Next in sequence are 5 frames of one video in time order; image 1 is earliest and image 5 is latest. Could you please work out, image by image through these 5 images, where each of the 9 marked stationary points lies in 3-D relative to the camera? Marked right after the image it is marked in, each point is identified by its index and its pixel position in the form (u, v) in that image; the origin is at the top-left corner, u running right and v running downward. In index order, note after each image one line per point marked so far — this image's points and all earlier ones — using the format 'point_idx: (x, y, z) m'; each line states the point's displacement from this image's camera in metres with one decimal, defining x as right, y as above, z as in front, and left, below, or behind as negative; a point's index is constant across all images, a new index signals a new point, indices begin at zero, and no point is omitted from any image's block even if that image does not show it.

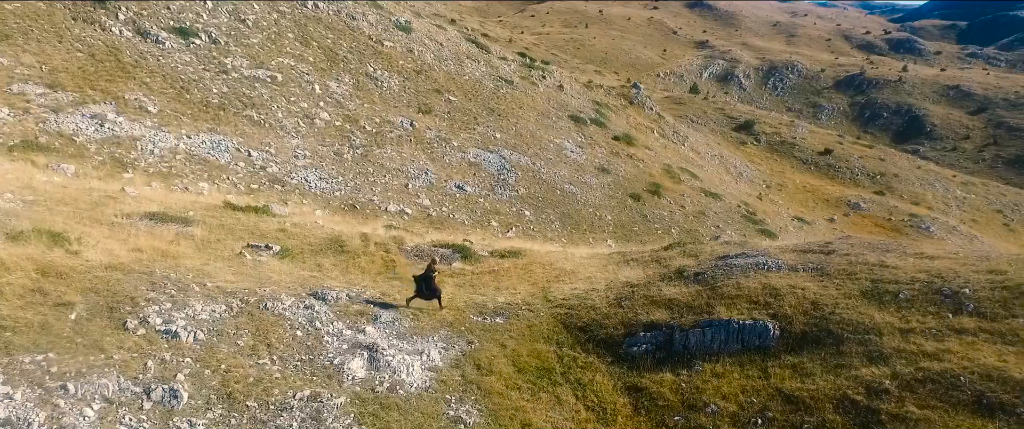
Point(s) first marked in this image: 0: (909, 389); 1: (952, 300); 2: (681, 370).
0: (+4.7, -2.1, +7.4) m
1: (+6.3, -1.2, +9.0) m
2: (+2.4, -2.2, +9.0) m
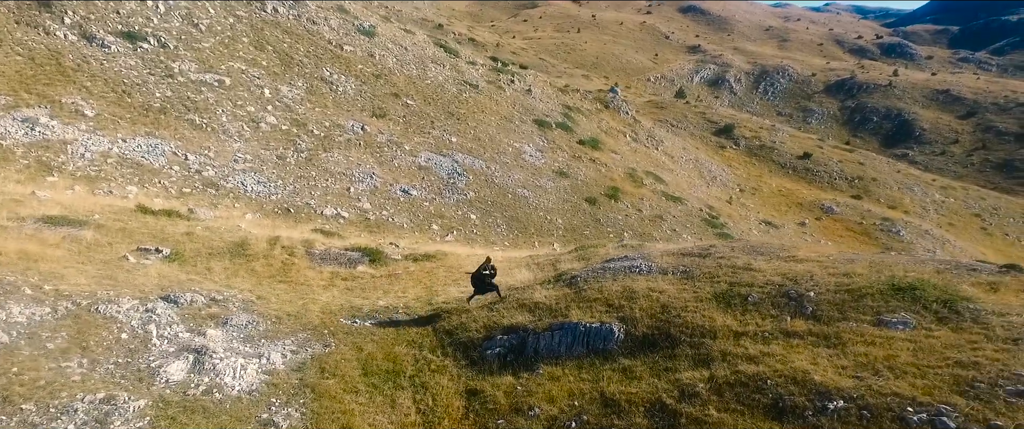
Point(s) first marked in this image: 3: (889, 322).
0: (+2.4, -2.1, +7.4) m
1: (+4.0, -1.3, +9.0) m
2: (+0.1, -2.3, +9.0) m
3: (+4.9, -1.4, +8.2) m
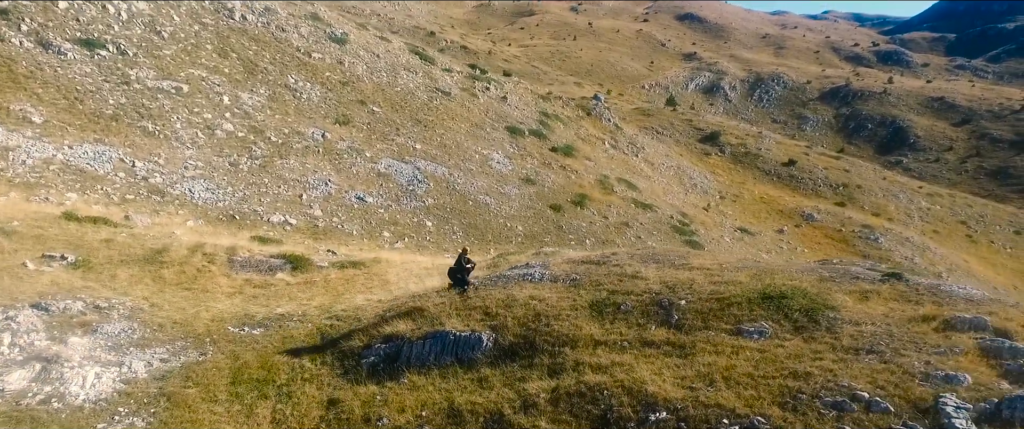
0: (+0.5, -2.2, +7.2) m
1: (+2.1, -1.4, +8.9) m
2: (-1.8, -2.4, +8.9) m
3: (+3.0, -1.5, +8.0) m
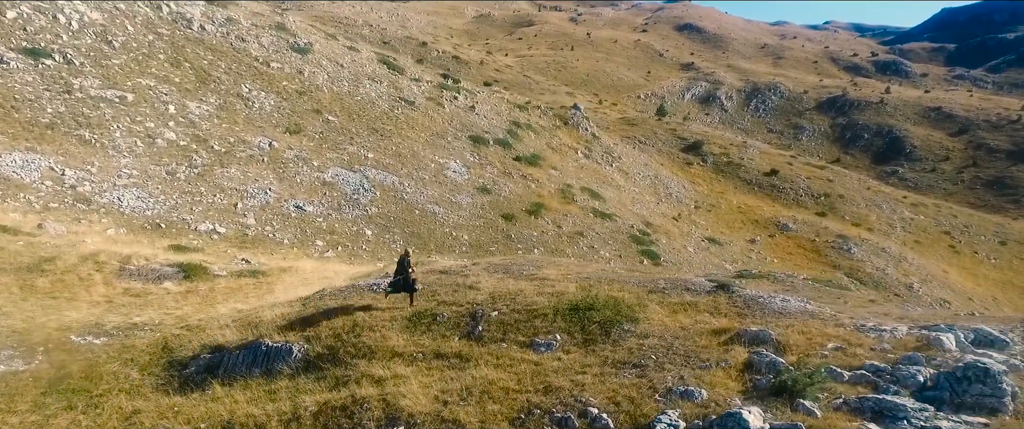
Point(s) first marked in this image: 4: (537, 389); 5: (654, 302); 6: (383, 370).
0: (-2.2, -2.3, +7.1) m
1: (-0.5, -1.5, +8.7) m
2: (-4.5, -2.5, +8.8) m
3: (+0.3, -1.6, +7.9) m
4: (+0.3, -1.9, +6.7) m
5: (+2.0, -1.3, +8.9) m
6: (-1.6, -1.9, +7.8) m
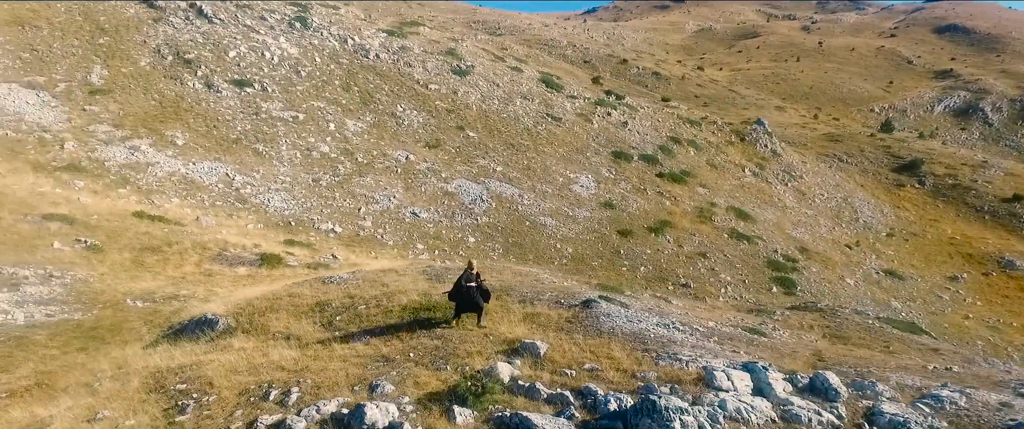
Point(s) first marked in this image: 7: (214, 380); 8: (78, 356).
0: (-4.8, -2.2, +8.7) m
1: (-2.6, -1.5, +9.6) m
2: (-6.3, -2.3, +11.0) m
3: (-2.1, -1.6, +8.5) m
4: (-2.6, -1.8, +7.5) m
5: (-0.1, -1.4, +9.0) m
6: (-3.9, -1.9, +9.1) m
7: (-3.9, -2.0, +8.1) m
8: (-7.6, -2.5, +11.0) m
